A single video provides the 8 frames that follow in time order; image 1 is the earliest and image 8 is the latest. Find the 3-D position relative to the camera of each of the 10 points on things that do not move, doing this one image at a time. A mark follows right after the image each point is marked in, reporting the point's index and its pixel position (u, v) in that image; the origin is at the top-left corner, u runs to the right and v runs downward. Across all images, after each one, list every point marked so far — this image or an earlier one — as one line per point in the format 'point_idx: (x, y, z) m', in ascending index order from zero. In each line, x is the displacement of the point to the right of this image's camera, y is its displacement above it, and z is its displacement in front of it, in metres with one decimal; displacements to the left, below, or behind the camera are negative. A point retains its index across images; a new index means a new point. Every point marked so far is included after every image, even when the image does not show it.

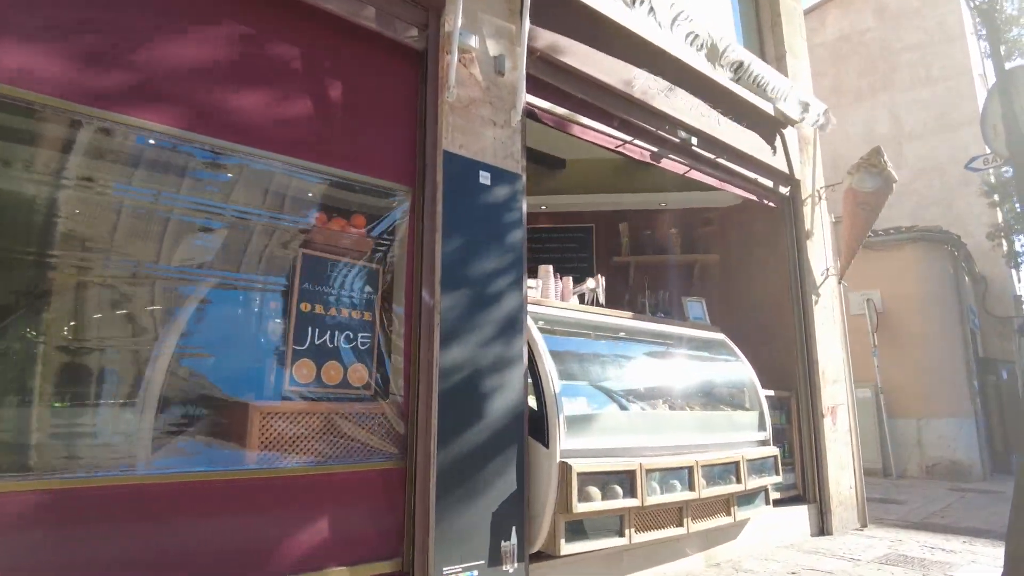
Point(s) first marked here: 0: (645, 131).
0: (+1.1, +1.3, +5.6) m
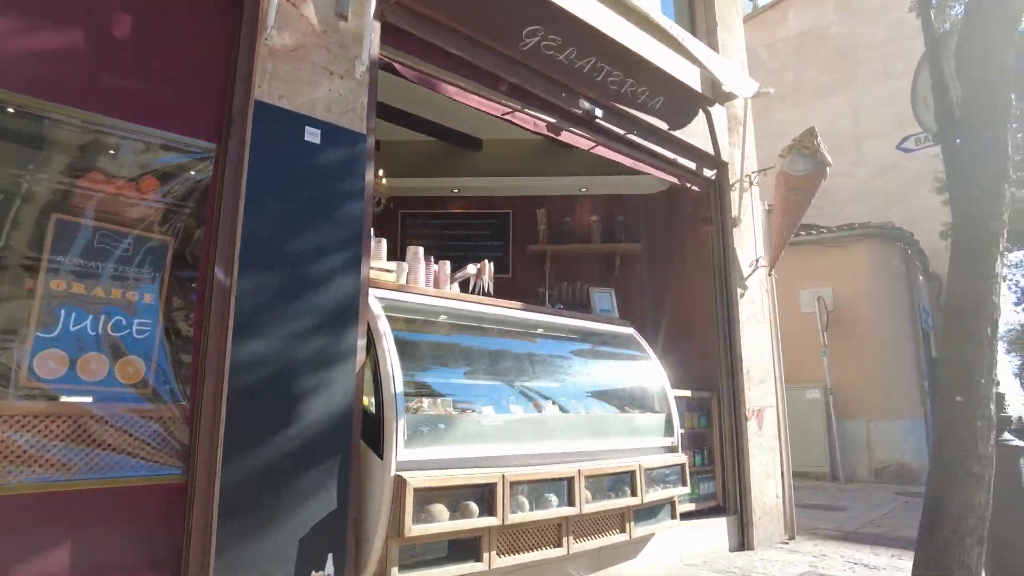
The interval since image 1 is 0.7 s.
0: (+0.2, +1.4, +5.0) m
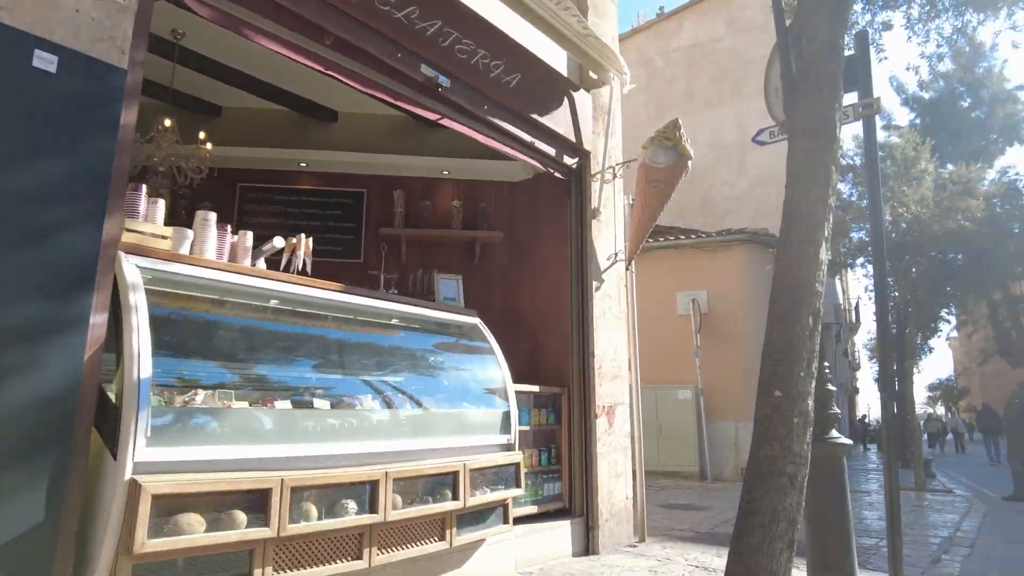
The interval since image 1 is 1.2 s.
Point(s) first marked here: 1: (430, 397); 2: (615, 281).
0: (-0.9, +1.5, +4.5) m
1: (-0.6, -0.7, +4.3) m
2: (+1.0, +0.1, +6.4) m
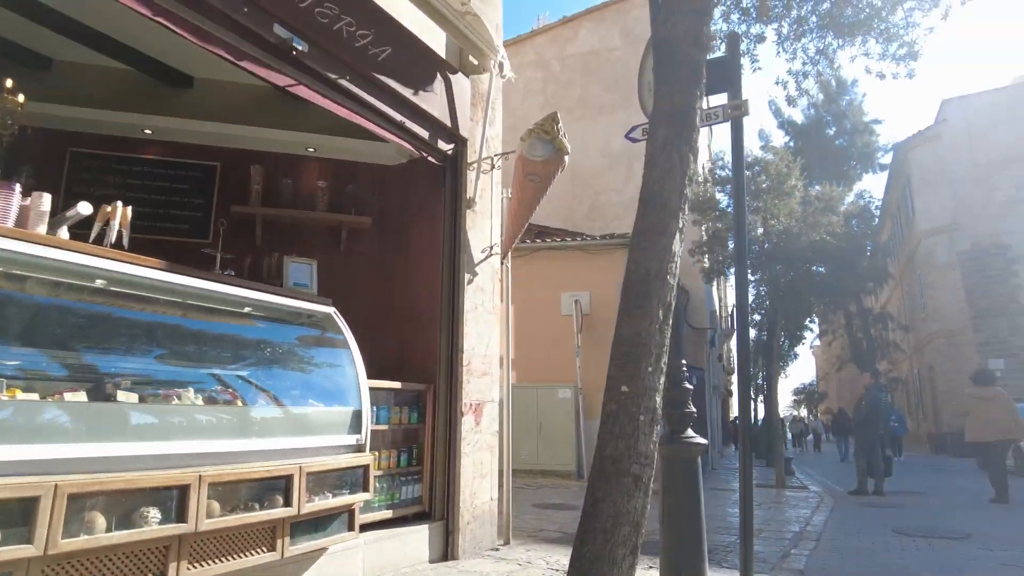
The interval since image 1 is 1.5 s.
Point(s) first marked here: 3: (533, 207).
0: (-1.8, +1.7, +4.0) m
1: (-1.5, -0.6, +3.9) m
2: (-0.2, +0.1, +6.2) m
3: (+0.2, +0.7, +6.1) m
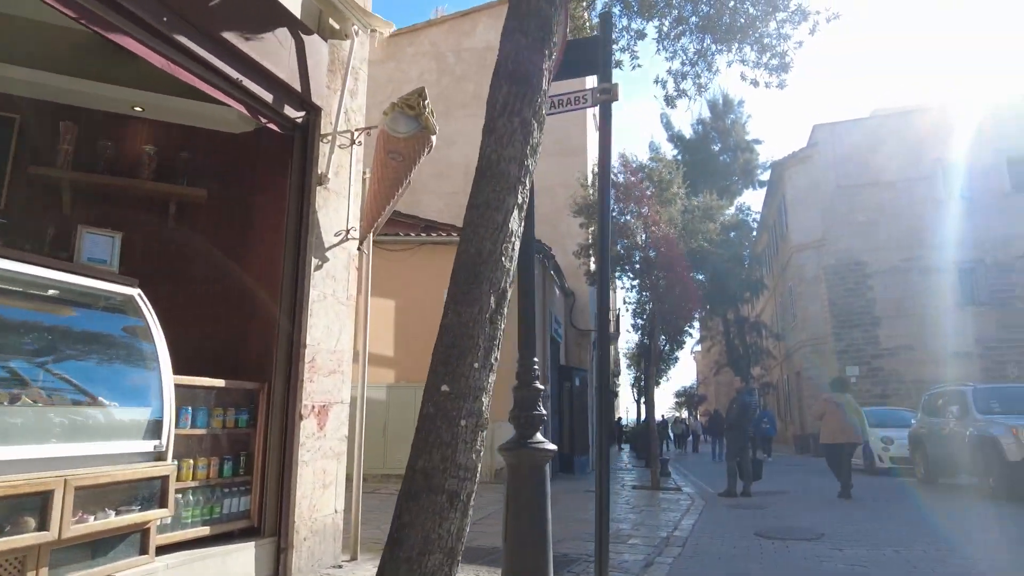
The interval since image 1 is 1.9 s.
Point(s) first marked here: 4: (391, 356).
0: (-2.6, +1.8, +3.2) m
1: (-2.3, -0.5, +3.1) m
2: (-1.4, +0.2, +5.6) m
3: (-1.0, +0.8, +5.6) m
4: (-2.4, -1.4, +13.2) m
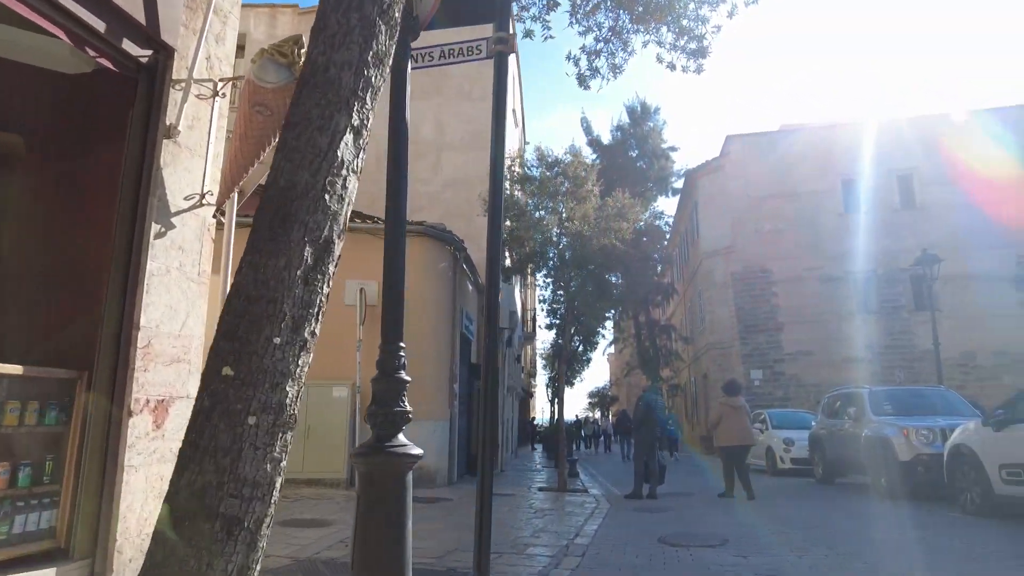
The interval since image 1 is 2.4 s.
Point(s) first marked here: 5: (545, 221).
0: (-3.1, +2.0, +2.3) m
1: (-2.9, -0.3, +2.2) m
2: (-2.2, +0.4, +4.7) m
3: (-1.8, +1.0, +4.8) m
4: (-4.2, -1.1, +12.2) m
5: (+0.7, +1.5, +14.8) m
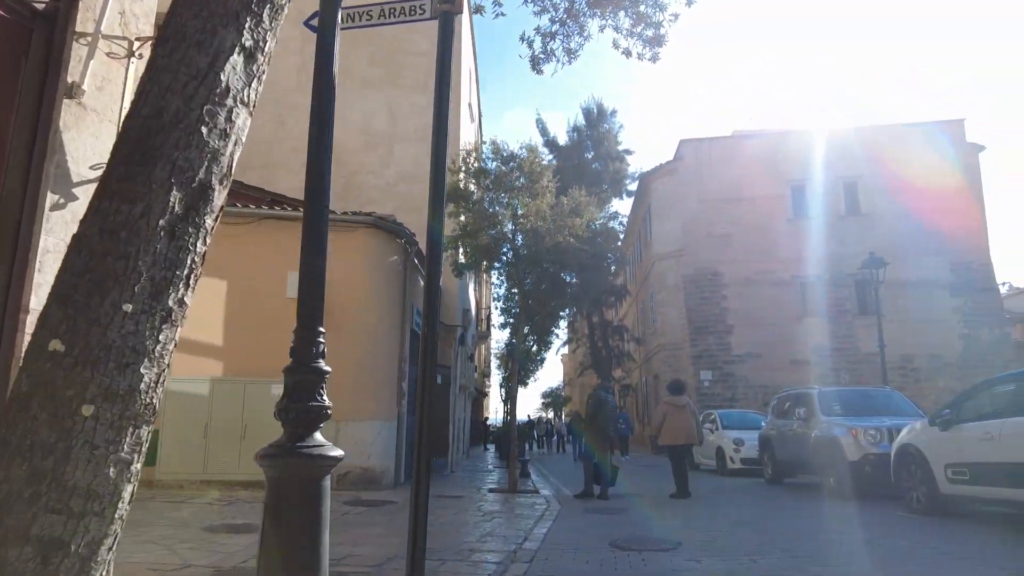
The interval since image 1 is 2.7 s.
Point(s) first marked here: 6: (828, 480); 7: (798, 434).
0: (-3.2, +2.1, +1.7) m
1: (-3.0, -0.1, +1.6) m
2: (-2.6, +0.5, +4.2) m
3: (-2.1, +1.1, +4.3) m
4: (-5.1, -1.0, +11.6) m
5: (-0.3, +1.6, +14.5) m
6: (+5.5, -3.3, +11.6) m
7: (+5.5, -2.8, +12.8) m
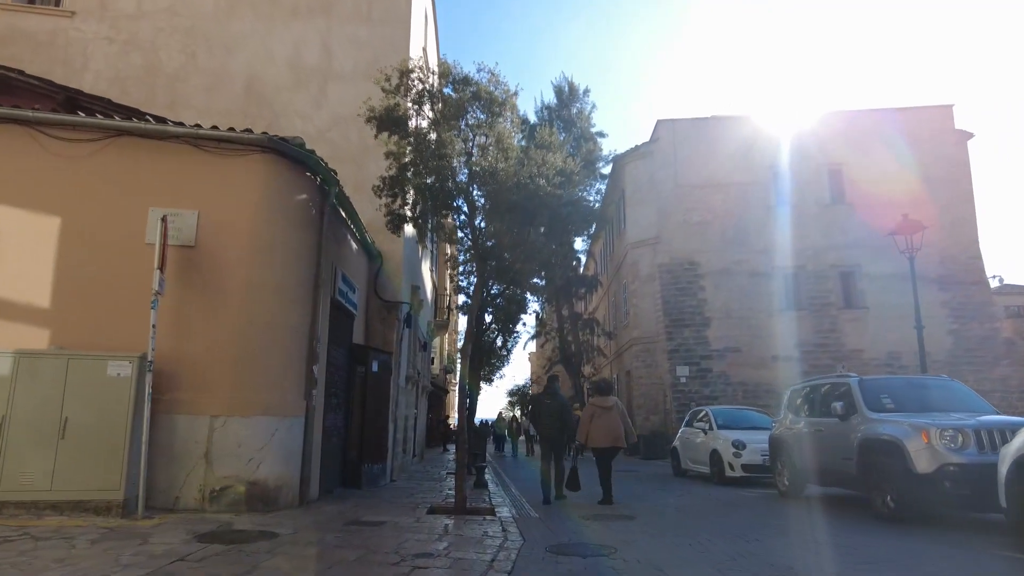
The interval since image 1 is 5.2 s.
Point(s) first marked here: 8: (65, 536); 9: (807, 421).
0: (-3.4, +2.9, -1.6) m
1: (-3.2, +0.6, -1.7) m
2: (-2.9, +1.2, +0.9) m
3: (-2.4, +1.8, +1.1) m
4: (-5.7, -0.2, +8.2) m
5: (-1.1, +2.3, +11.3) m
6: (+4.8, -2.7, +8.7) m
7: (+4.7, -2.2, +9.9) m
8: (-4.2, -2.3, +6.3) m
9: (+4.8, -2.2, +10.8) m
